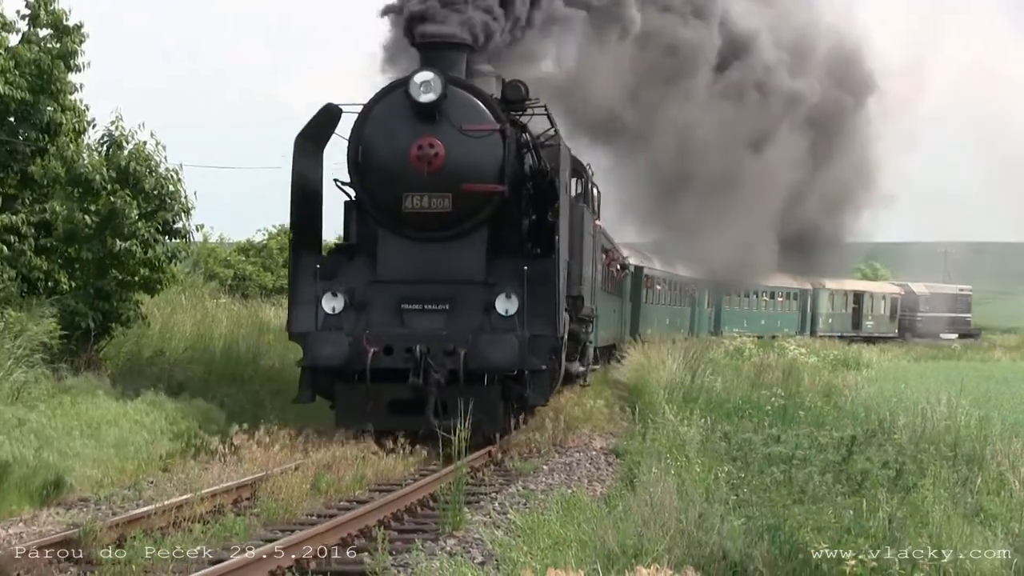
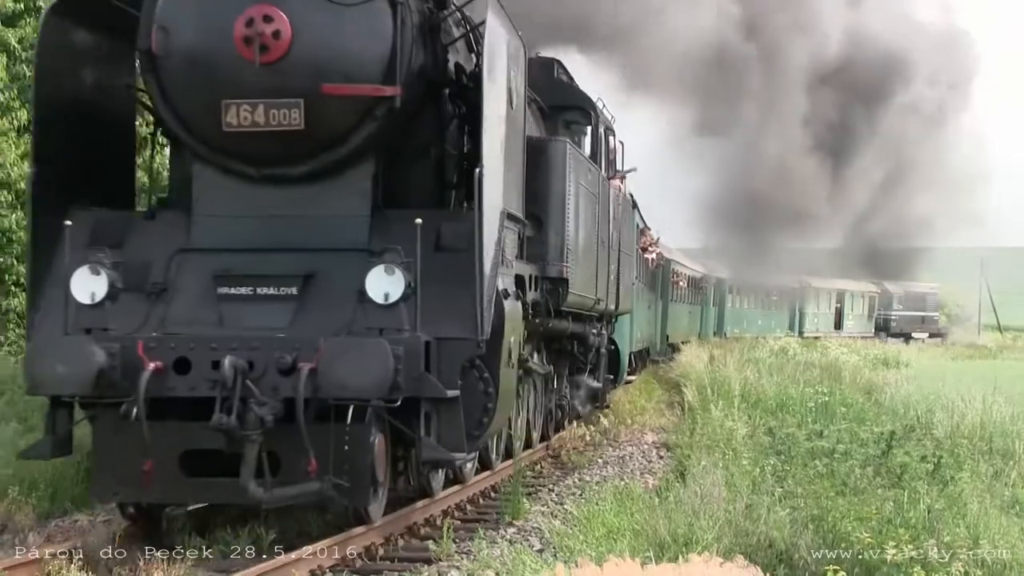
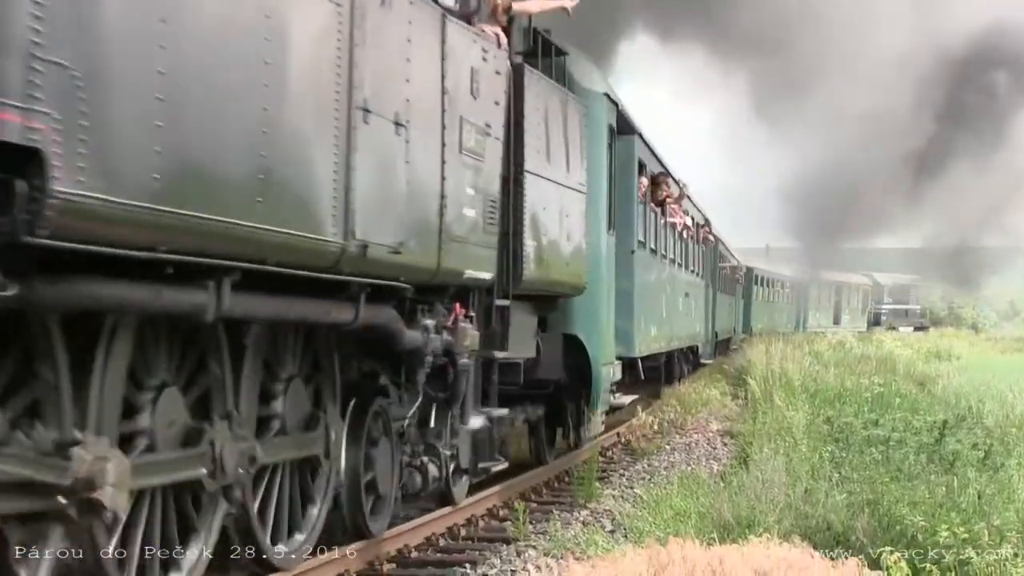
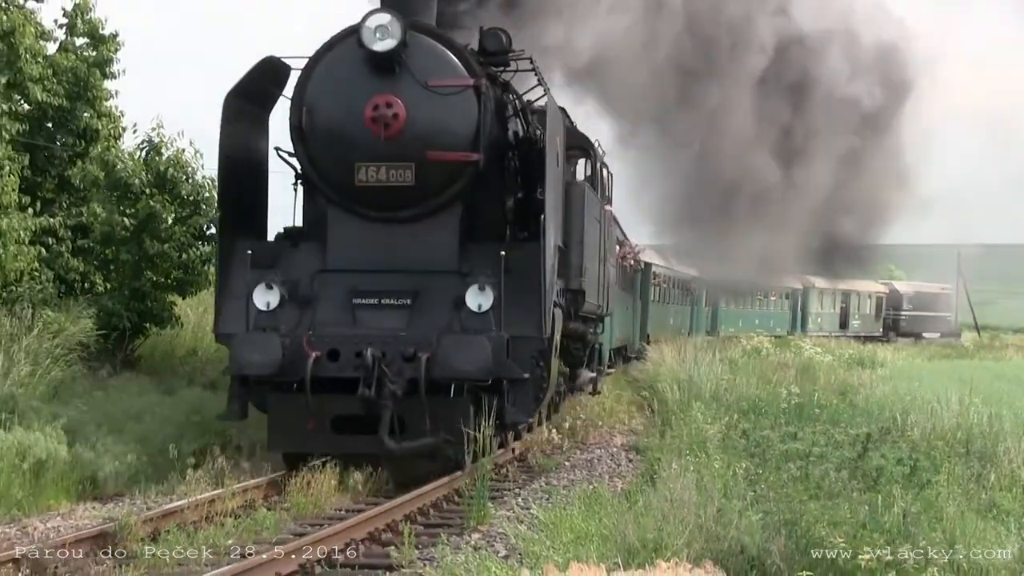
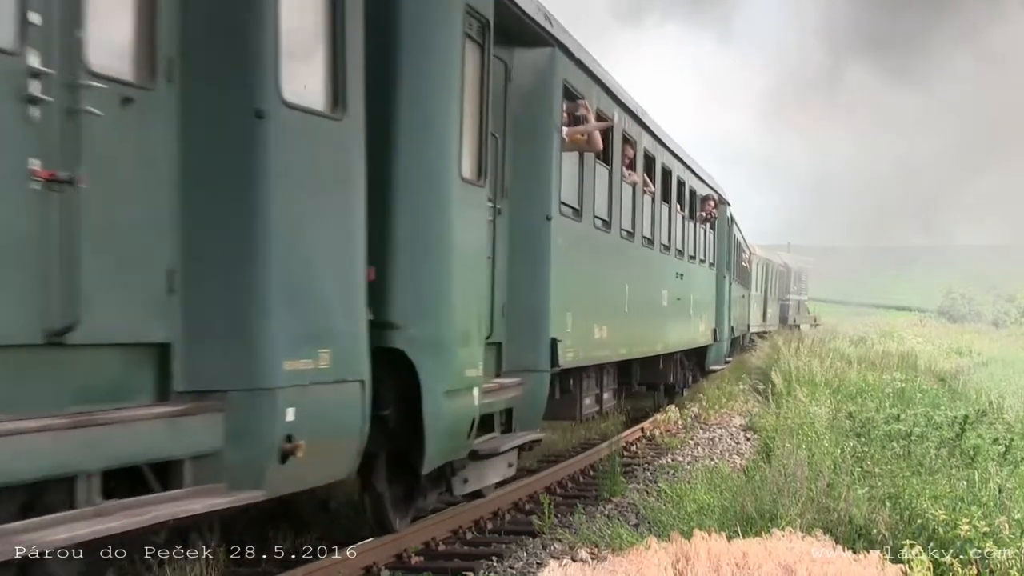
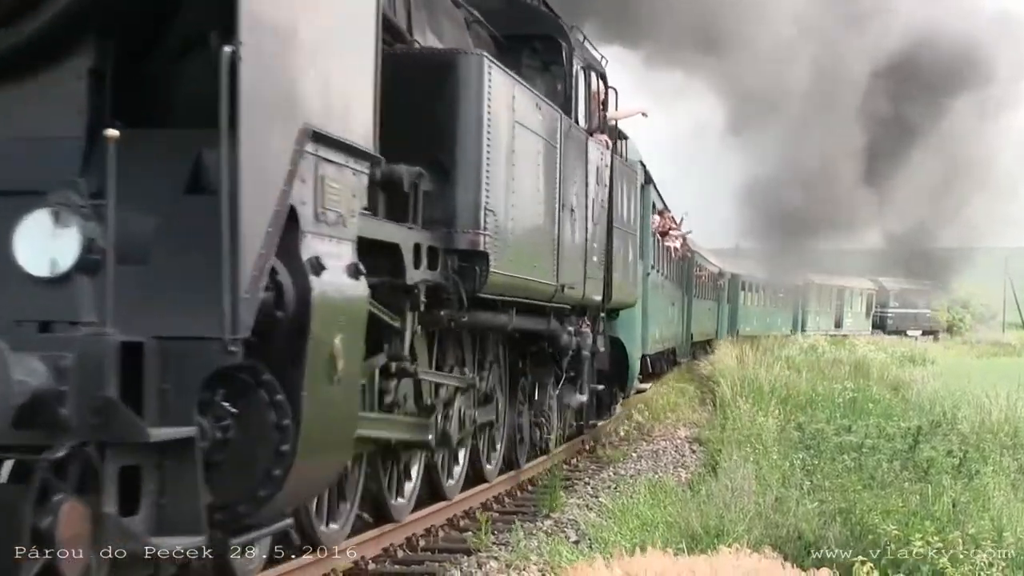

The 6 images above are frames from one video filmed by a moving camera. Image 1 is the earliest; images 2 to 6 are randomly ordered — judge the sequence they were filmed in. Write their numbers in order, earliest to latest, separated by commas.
4, 2, 6, 3, 5
